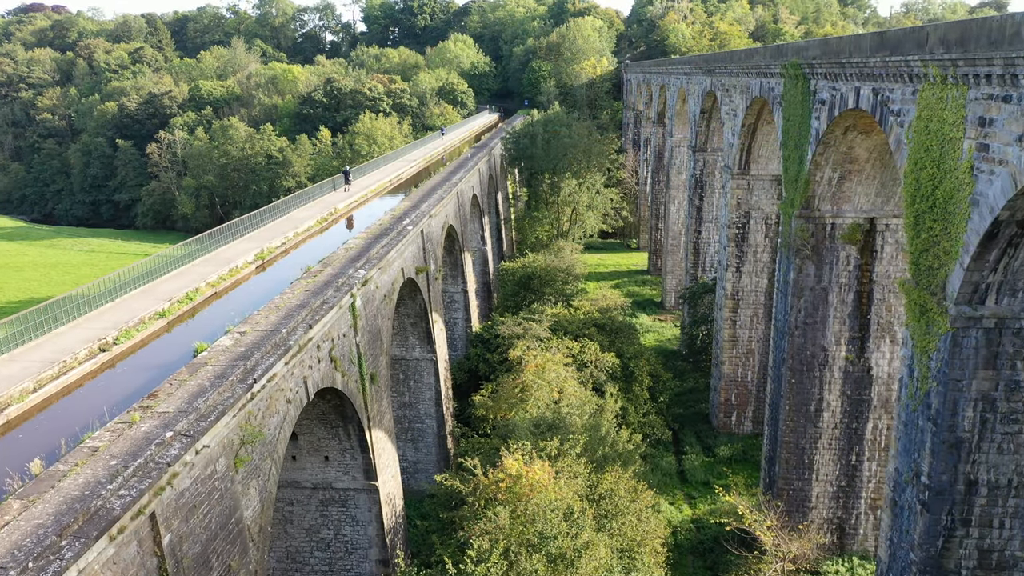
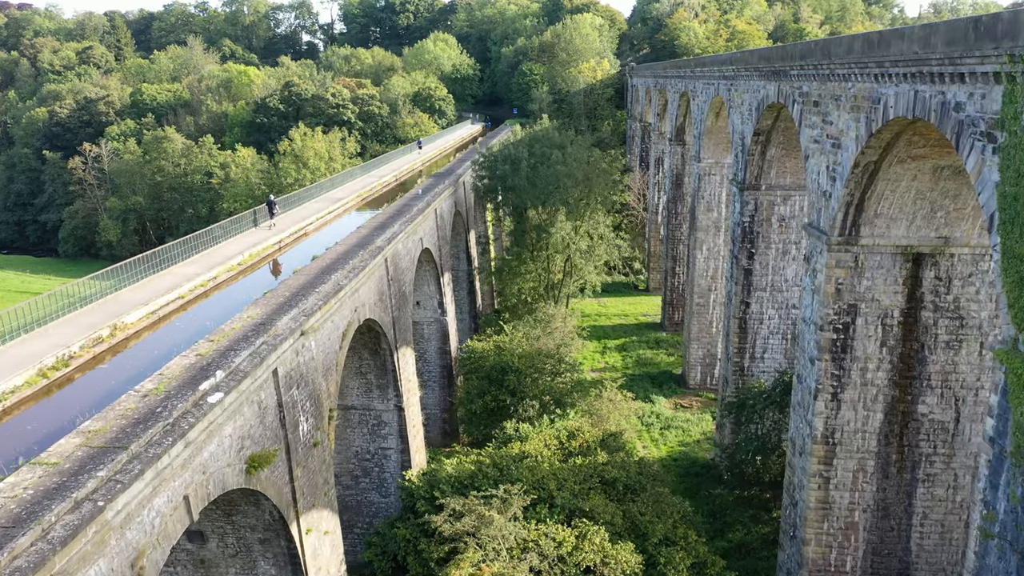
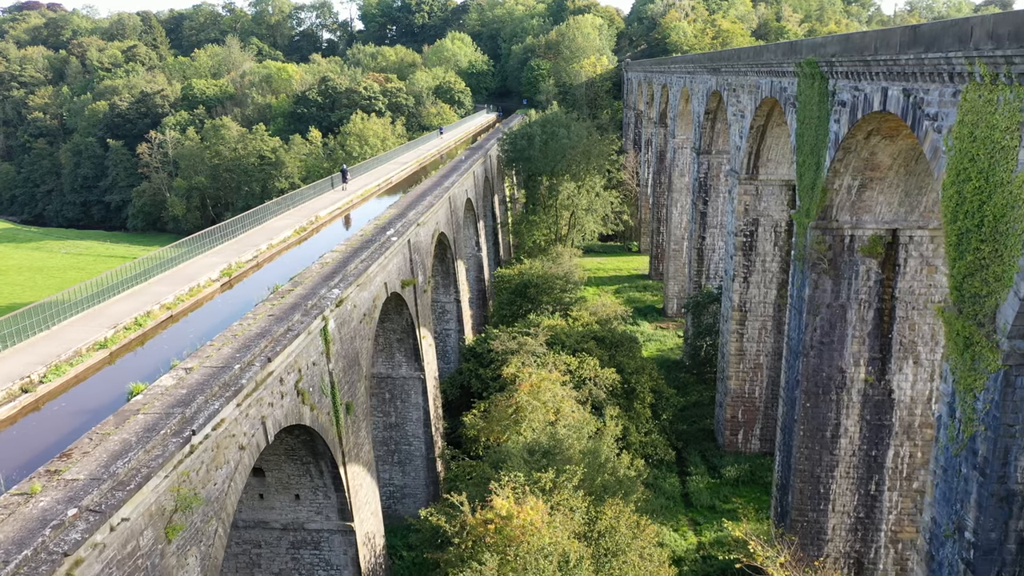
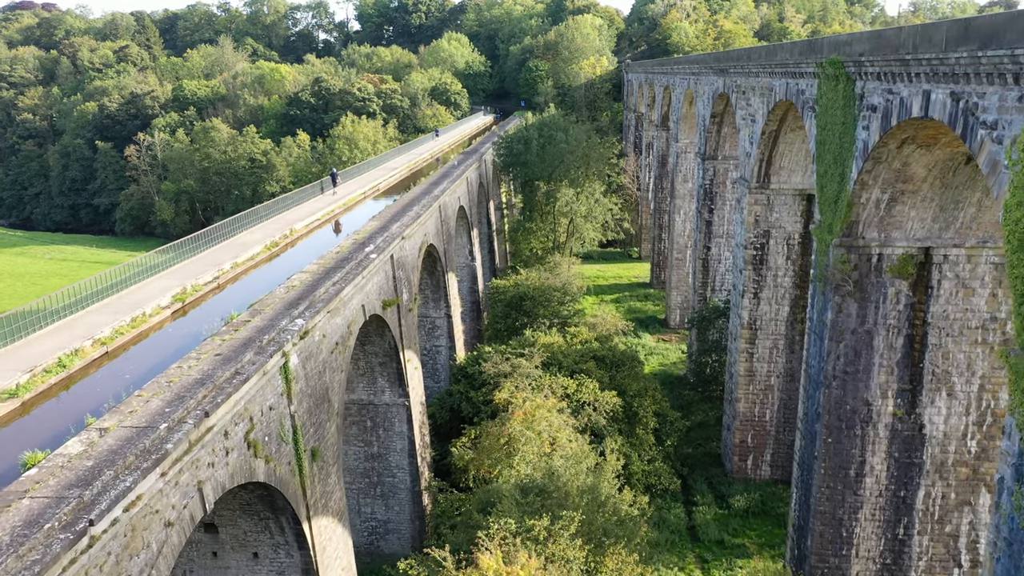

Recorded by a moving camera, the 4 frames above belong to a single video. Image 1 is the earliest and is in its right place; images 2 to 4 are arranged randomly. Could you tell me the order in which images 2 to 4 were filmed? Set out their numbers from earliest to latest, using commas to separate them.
3, 4, 2
